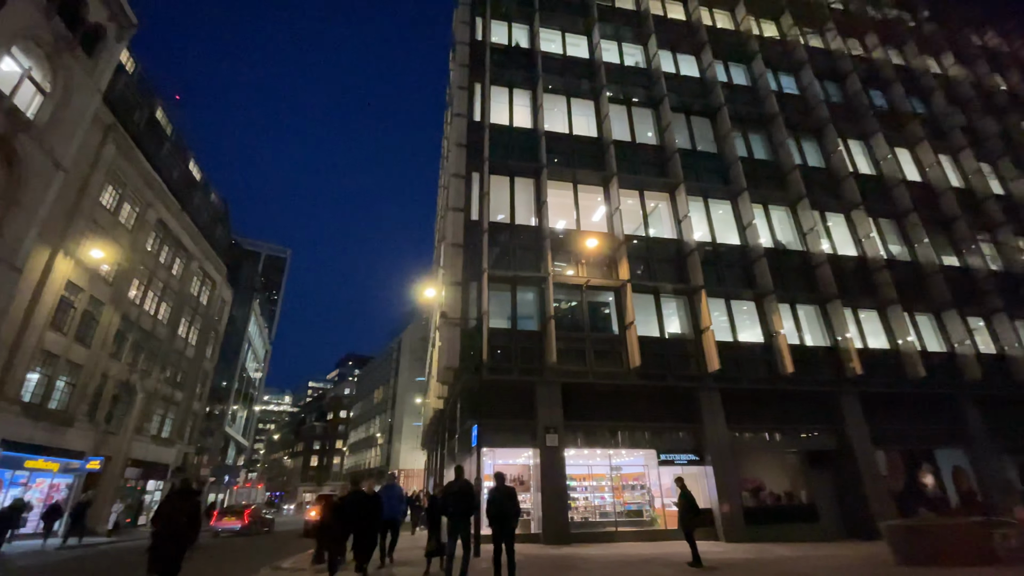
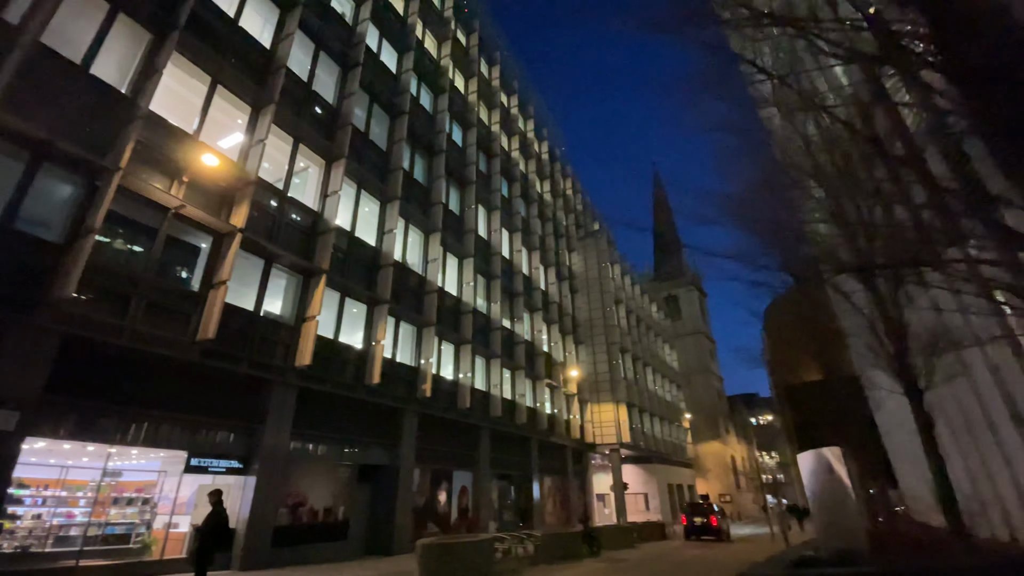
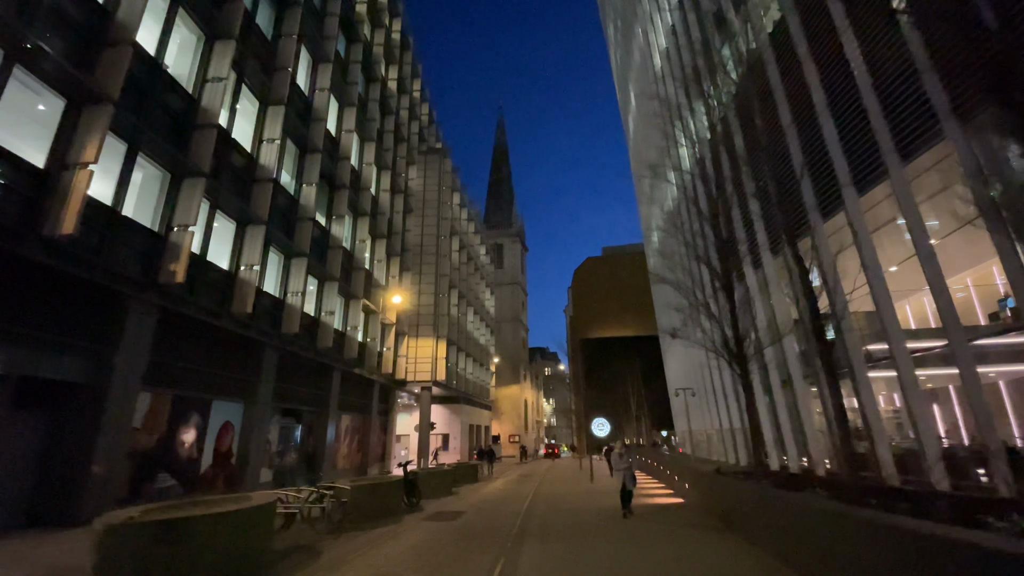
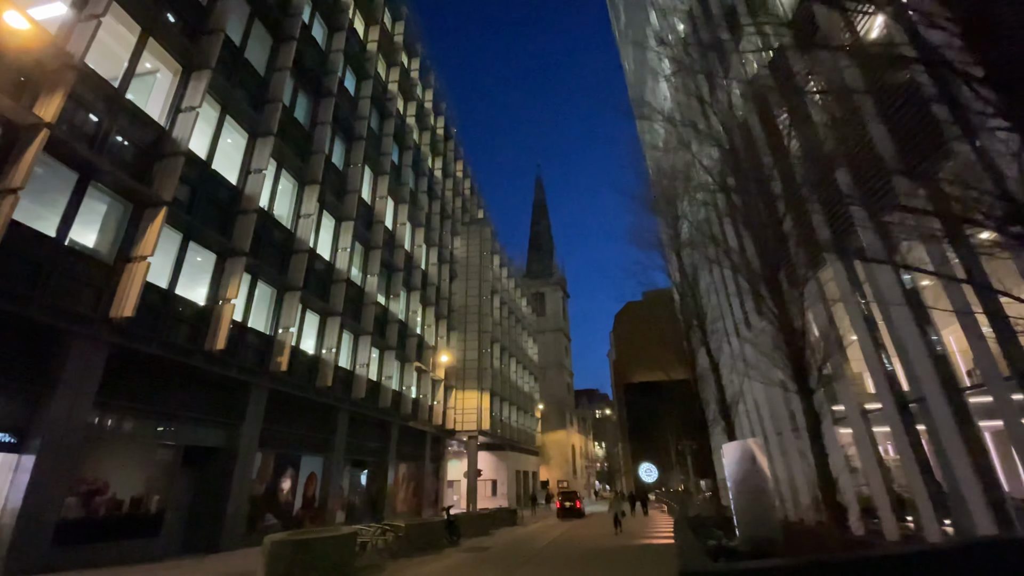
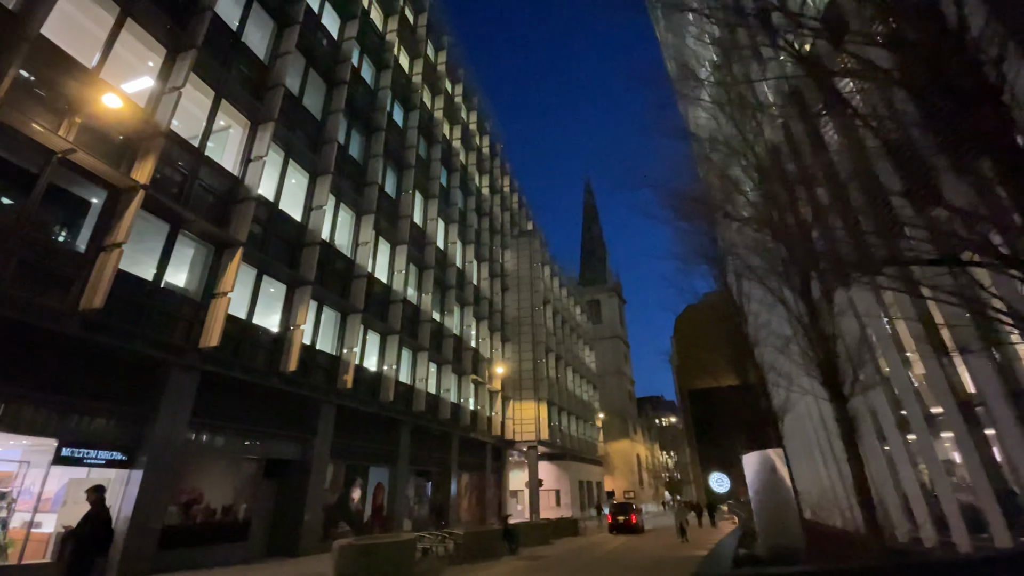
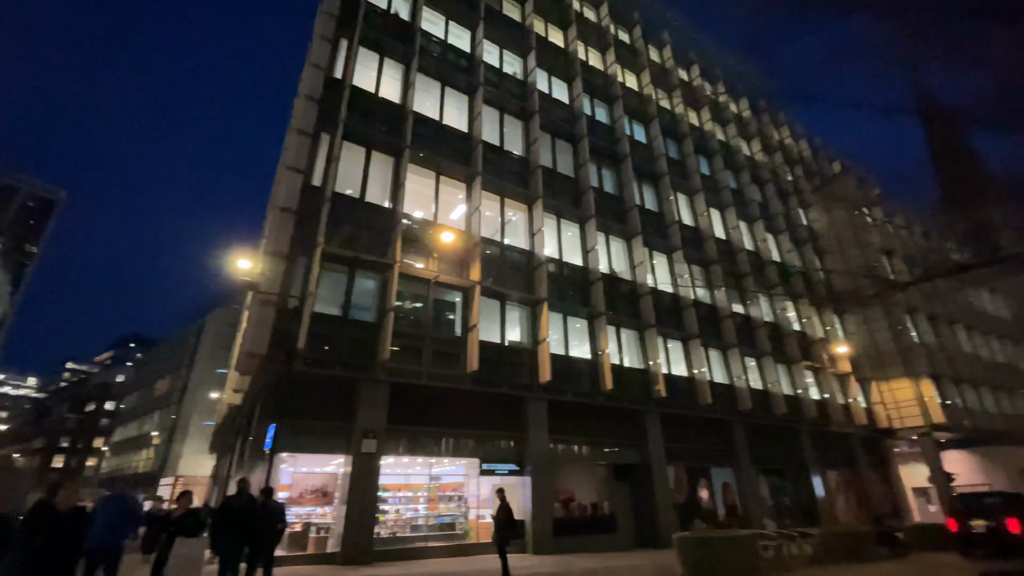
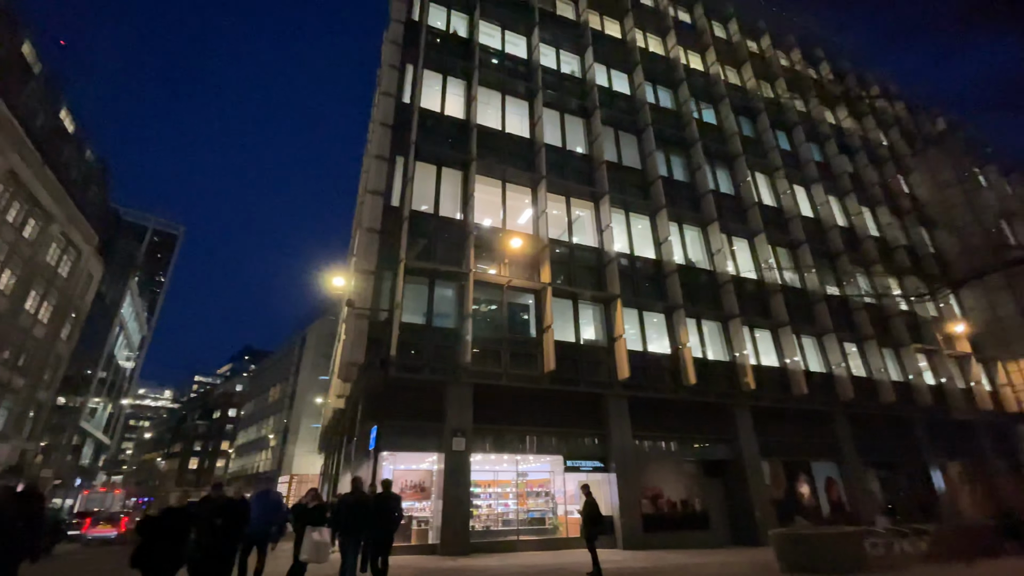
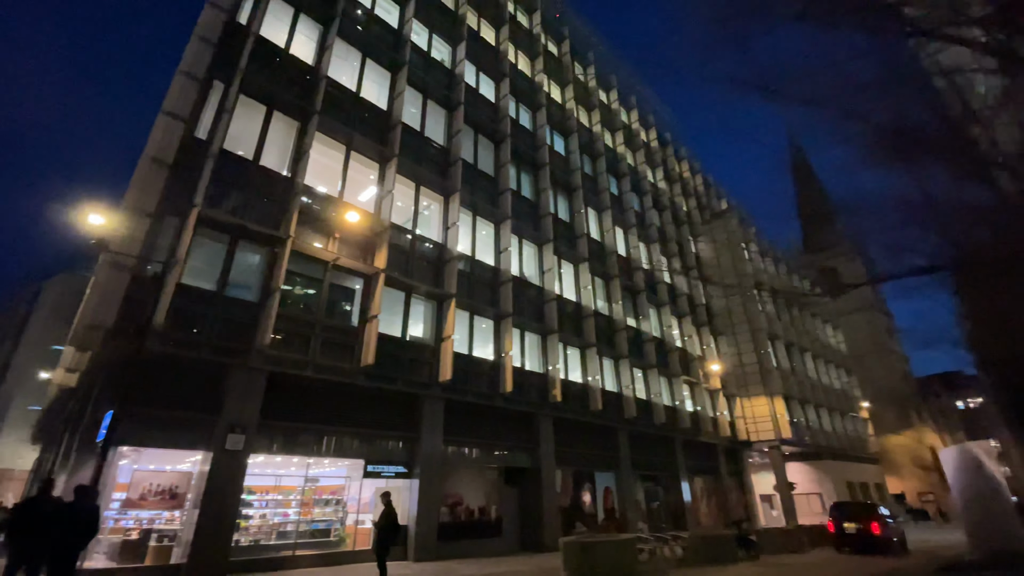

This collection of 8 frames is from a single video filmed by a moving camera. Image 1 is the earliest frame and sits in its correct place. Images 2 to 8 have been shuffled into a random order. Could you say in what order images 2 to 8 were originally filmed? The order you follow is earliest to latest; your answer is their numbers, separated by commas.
7, 6, 8, 2, 5, 4, 3
